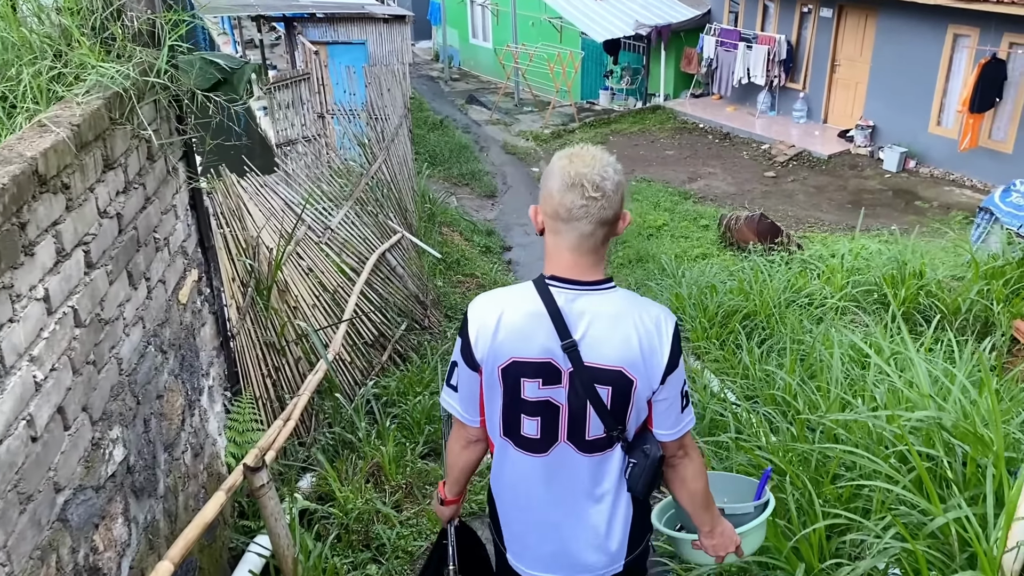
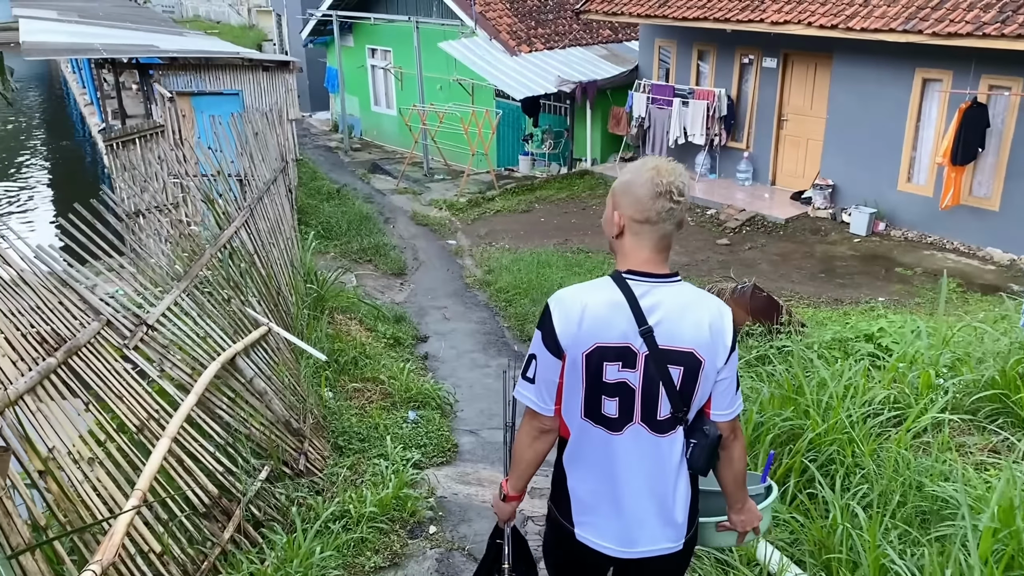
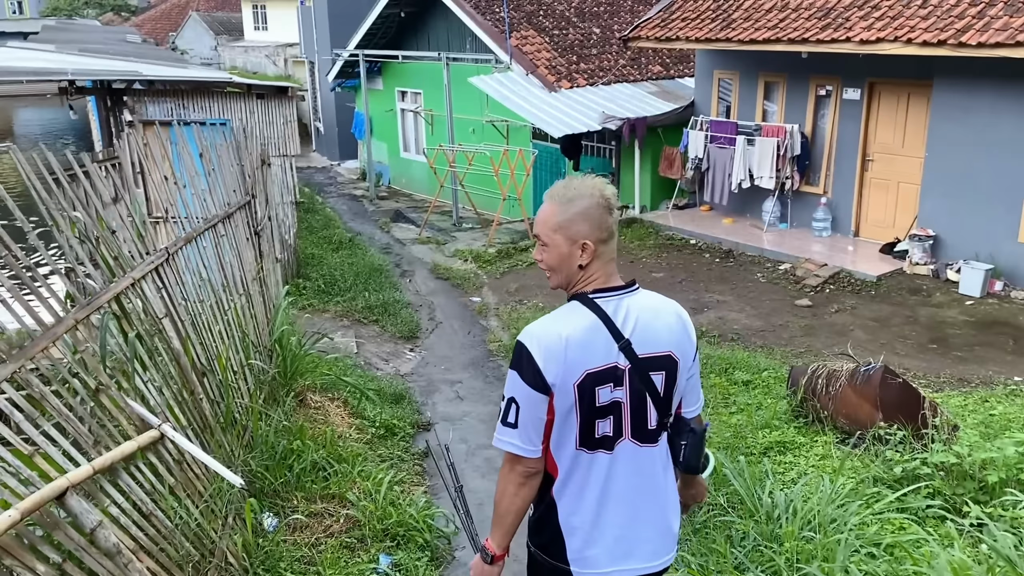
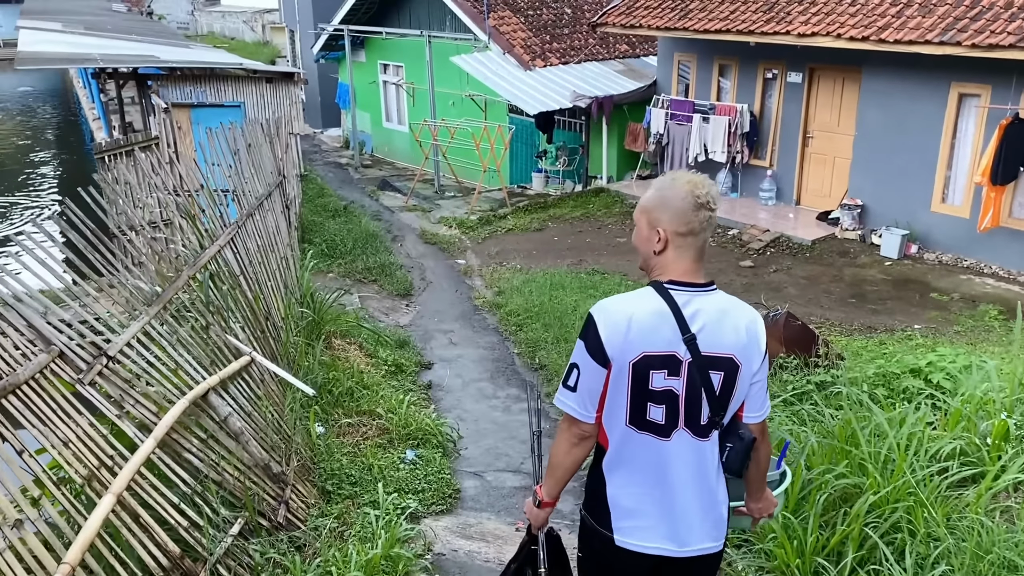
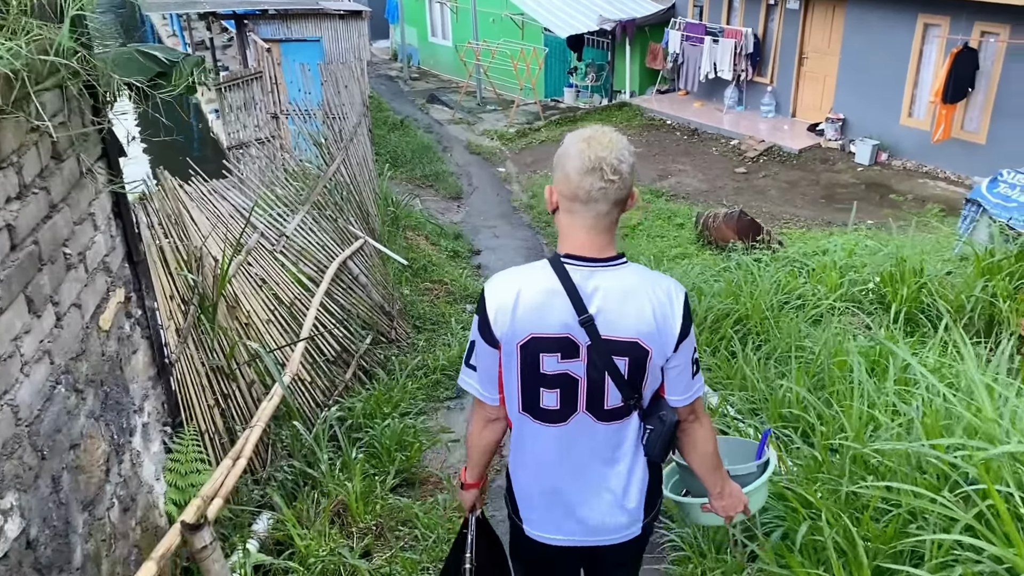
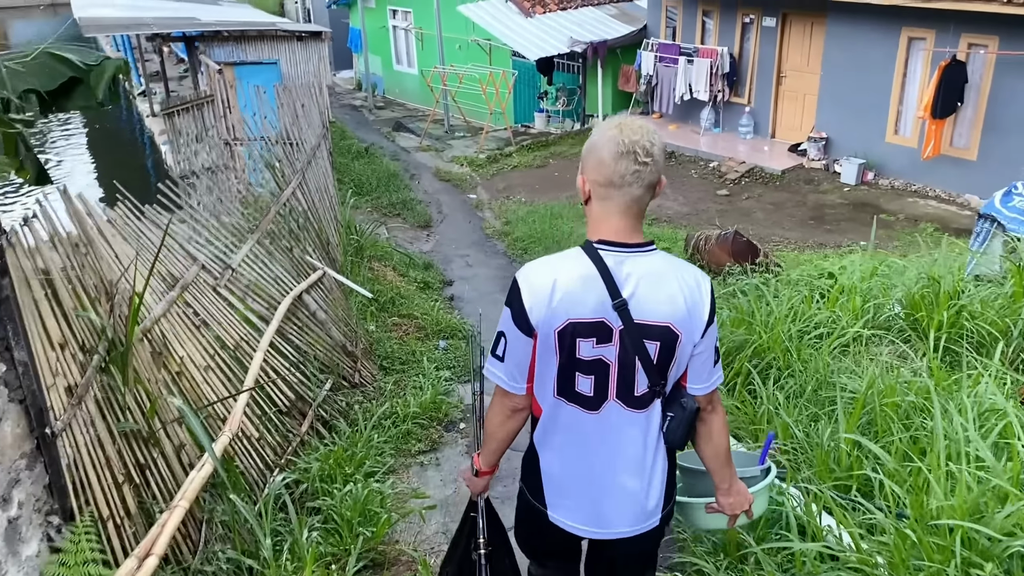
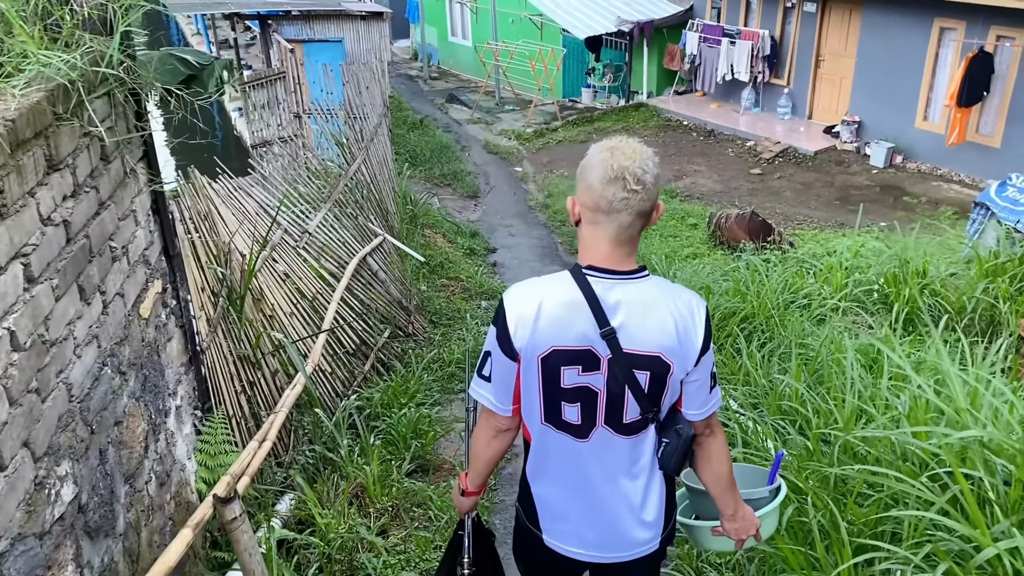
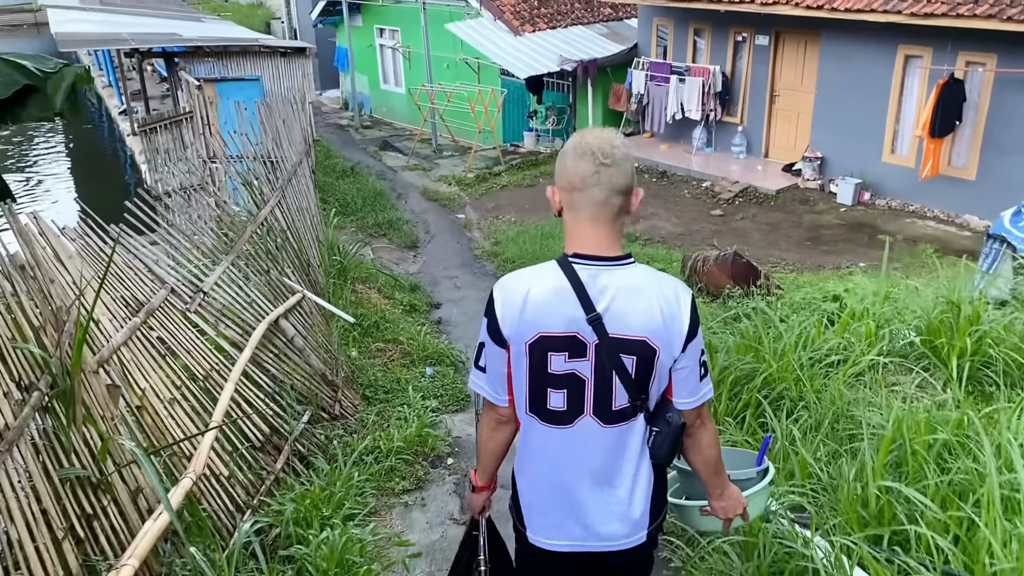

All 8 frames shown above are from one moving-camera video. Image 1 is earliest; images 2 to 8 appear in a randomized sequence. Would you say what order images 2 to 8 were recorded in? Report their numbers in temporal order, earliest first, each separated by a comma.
7, 5, 6, 8, 2, 4, 3
